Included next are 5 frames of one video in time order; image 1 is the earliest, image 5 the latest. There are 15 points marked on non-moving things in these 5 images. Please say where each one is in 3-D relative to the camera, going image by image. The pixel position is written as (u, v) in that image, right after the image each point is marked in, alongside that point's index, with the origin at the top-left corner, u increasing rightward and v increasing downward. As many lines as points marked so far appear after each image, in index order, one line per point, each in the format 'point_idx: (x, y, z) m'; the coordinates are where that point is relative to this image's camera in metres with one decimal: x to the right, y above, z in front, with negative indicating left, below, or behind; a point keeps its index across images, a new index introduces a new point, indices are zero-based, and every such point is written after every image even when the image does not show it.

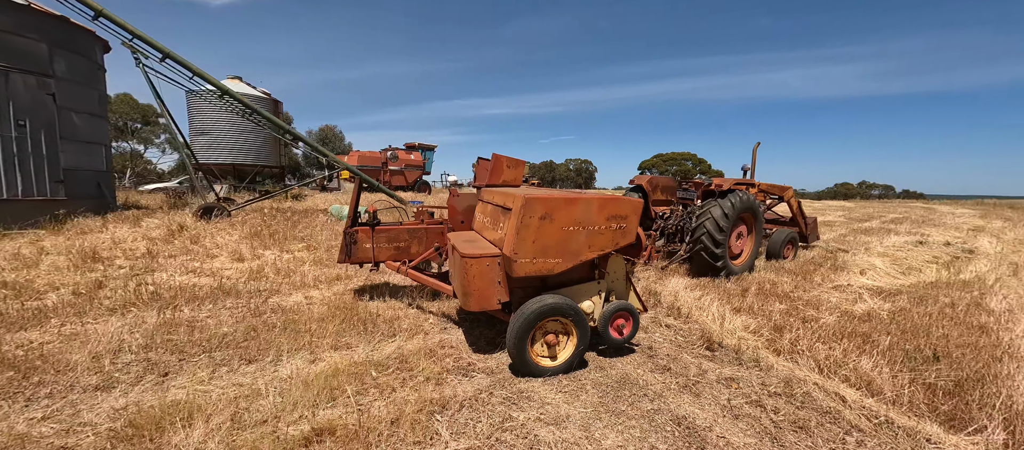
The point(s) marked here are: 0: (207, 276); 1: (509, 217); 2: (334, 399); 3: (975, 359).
0: (-3.9, -0.7, +5.5) m
1: (0.0, +0.1, +3.3) m
2: (-1.2, -1.2, +2.8) m
3: (+3.9, -1.1, +3.5) m
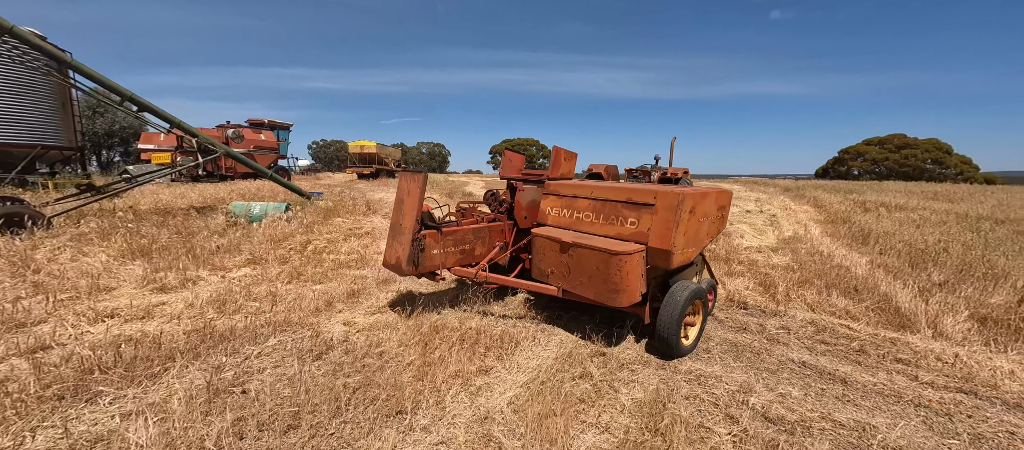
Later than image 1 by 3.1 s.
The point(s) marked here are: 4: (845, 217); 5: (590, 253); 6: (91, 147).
0: (-3.3, -0.8, +3.8) m
1: (+1.2, +0.1, +3.5) m
2: (+0.3, -1.2, +2.6) m
3: (+4.6, -0.8, +5.4) m
4: (+7.6, +0.1, +9.7) m
5: (+0.7, -0.2, +3.6) m
6: (-17.3, +3.3, +17.3) m
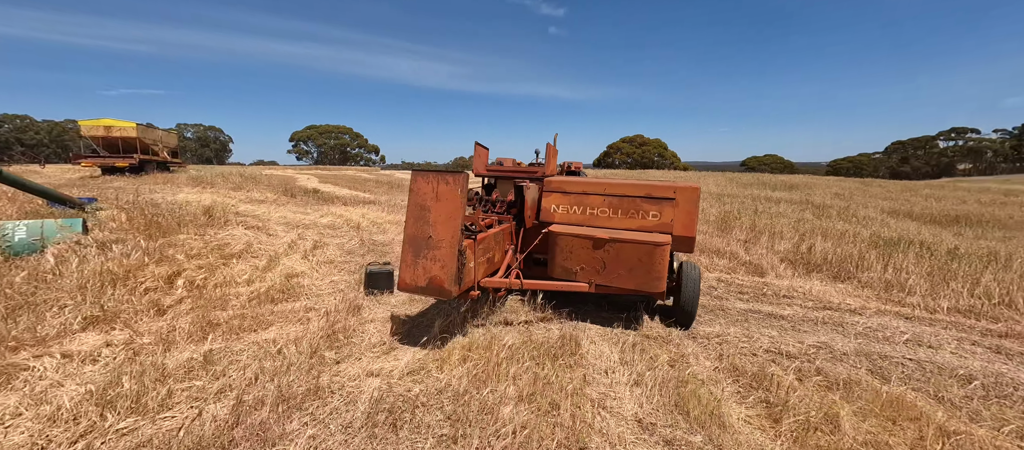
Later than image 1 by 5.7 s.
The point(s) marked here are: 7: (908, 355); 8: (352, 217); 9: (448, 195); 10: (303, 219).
0: (-2.4, -1.1, +2.0) m
1: (+1.5, +0.2, +3.9) m
2: (+1.3, -1.2, +2.9) m
3: (+3.5, -0.4, +7.4) m
4: (+3.9, +0.8, +12.5) m
5: (+1.1, -0.2, +3.8) m
6: (-21.6, +1.9, +6.4) m
7: (+3.7, -1.2, +3.9) m
8: (-2.8, +0.1, +7.5) m
9: (-0.5, +0.2, +3.3) m
10: (-3.6, +0.1, +7.2) m
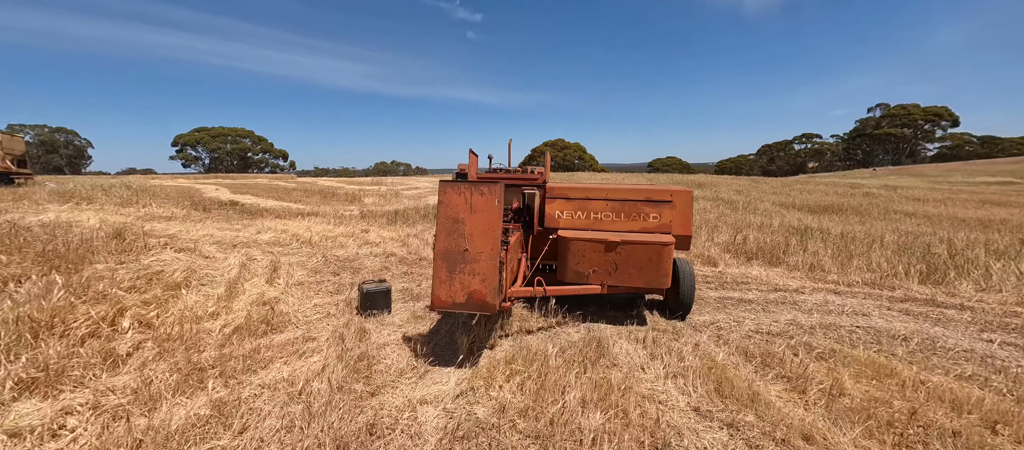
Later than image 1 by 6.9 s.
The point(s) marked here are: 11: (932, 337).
0: (-1.7, -1.3, +1.4) m
1: (+1.6, +0.2, +4.2) m
2: (+1.7, -1.2, +3.1) m
3: (+2.8, -0.3, +8.1) m
4: (+2.0, +0.8, +13.1) m
5: (+1.2, -0.2, +4.0) m
6: (-21.5, +0.8, +1.4) m
7: (+3.8, -1.1, +4.7) m
8: (-3.4, -0.1, +6.7) m
9: (-0.2, +0.1, +3.1) m
10: (-4.1, -0.2, +6.3) m
11: (+4.4, -1.2, +4.4) m
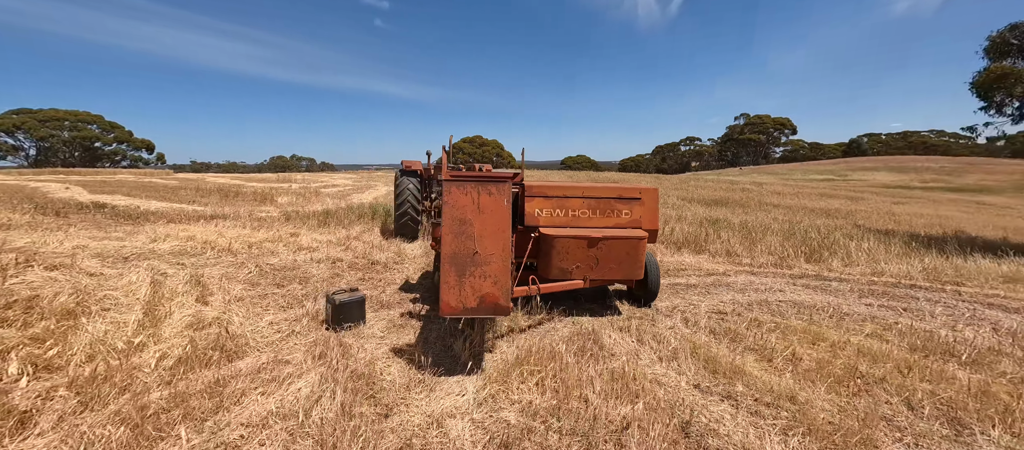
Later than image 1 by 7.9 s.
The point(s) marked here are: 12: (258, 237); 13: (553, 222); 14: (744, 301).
0: (-1.2, -1.3, +1.0) m
1: (+1.3, +0.3, +4.4) m
2: (+1.8, -1.1, +3.4) m
3: (+1.6, -0.2, +8.5) m
4: (-0.4, +0.9, +13.2) m
5: (+1.1, -0.1, +4.1) m
6: (-20.5, +0.2, -3.8) m
7: (+3.4, -0.9, +5.4) m
8: (-4.1, -0.2, +5.7) m
9: (-0.1, +0.2, +2.9) m
10: (-4.7, -0.3, +5.1) m
11: (+4.1, -1.0, +5.3) m
12: (-3.5, -0.2, +5.9) m
13: (+0.4, +0.1, +4.2) m
14: (+2.8, -0.9, +5.1) m
